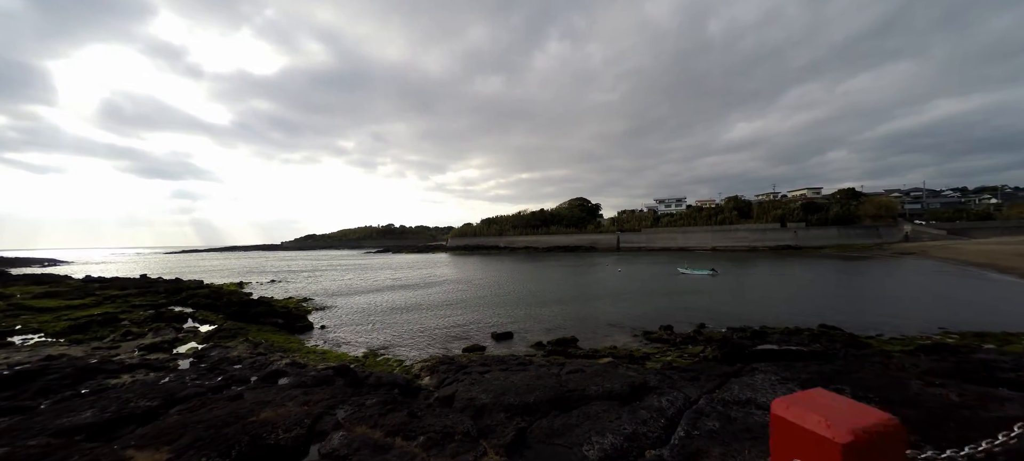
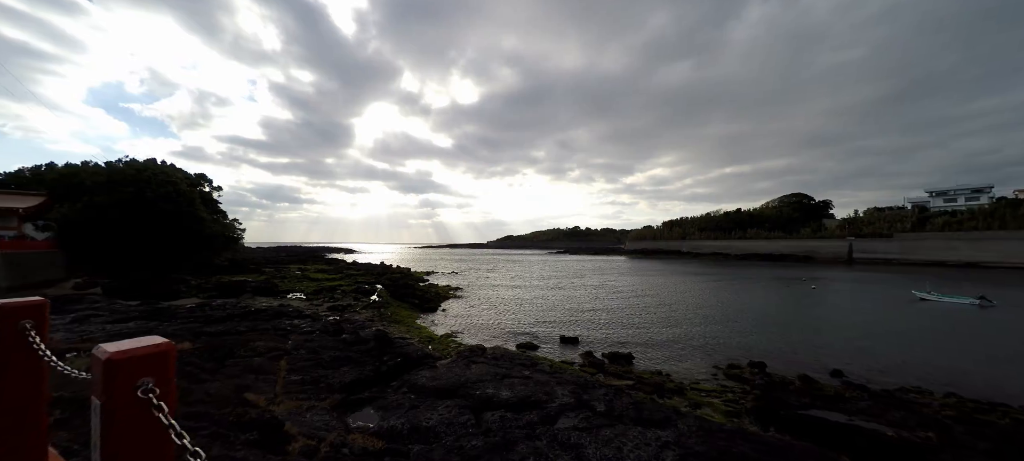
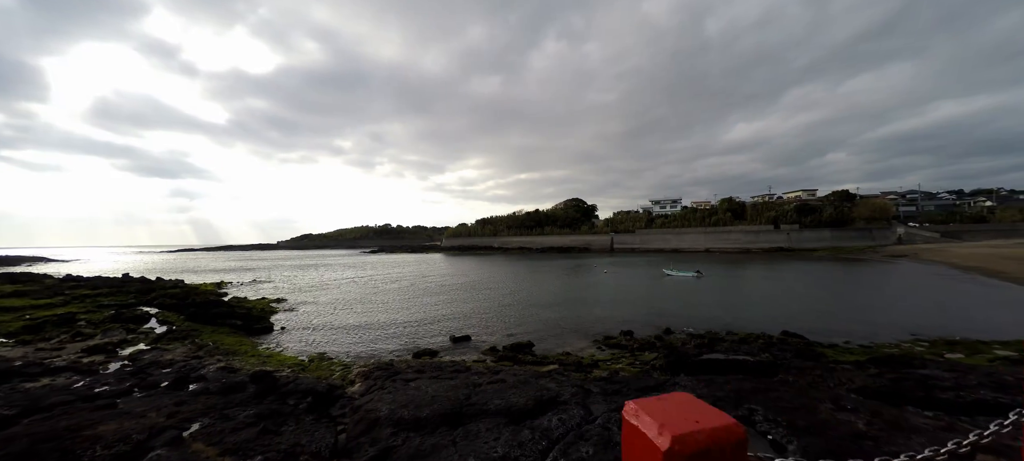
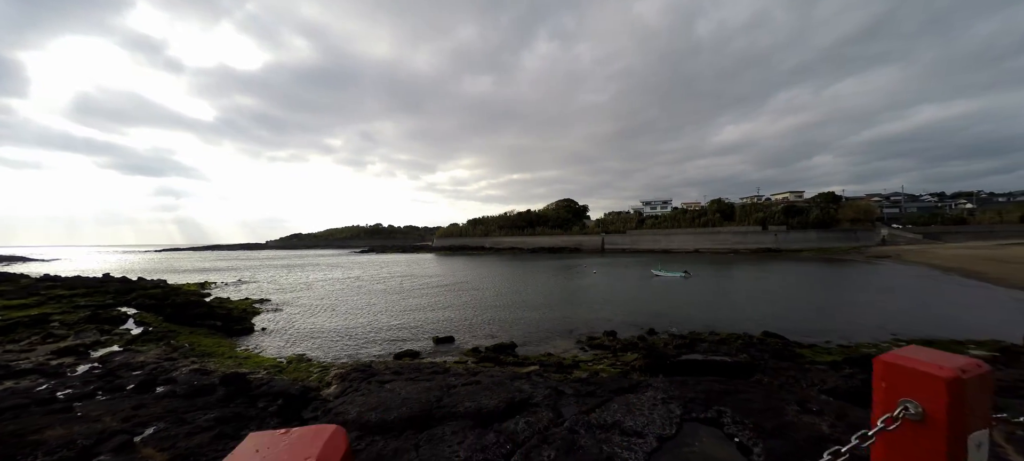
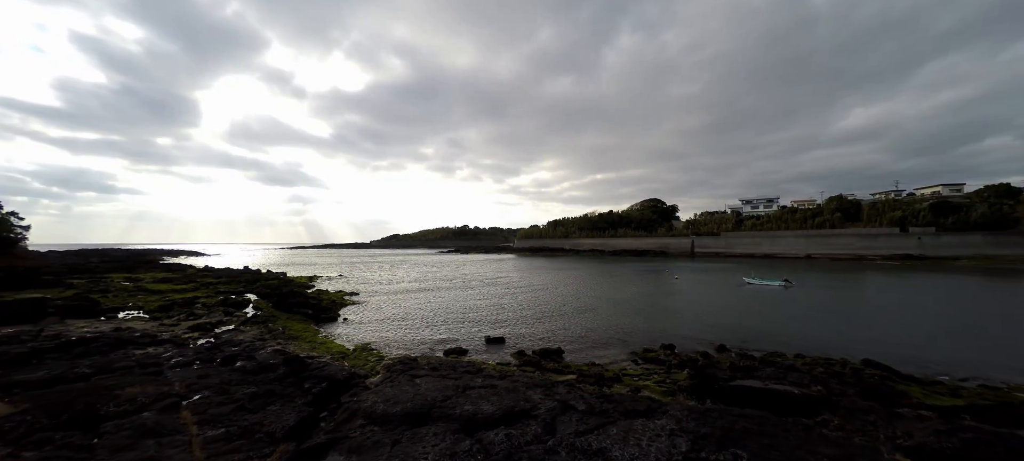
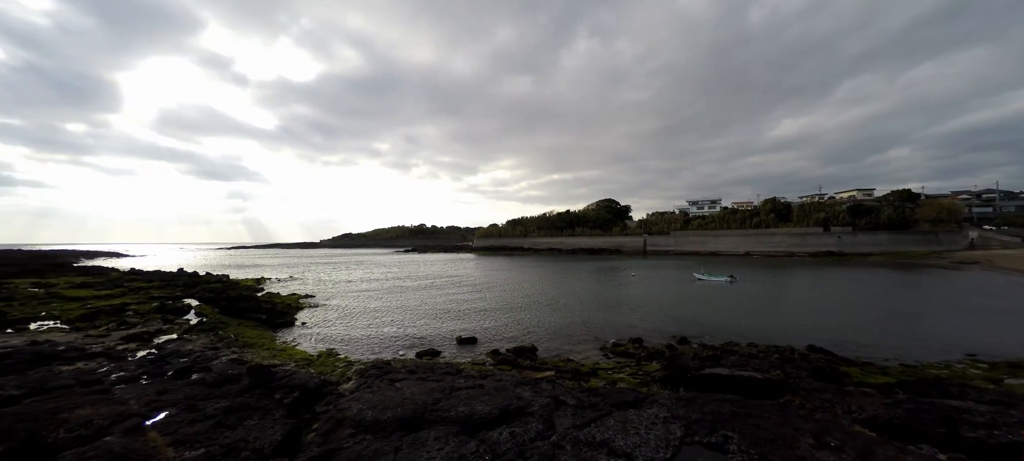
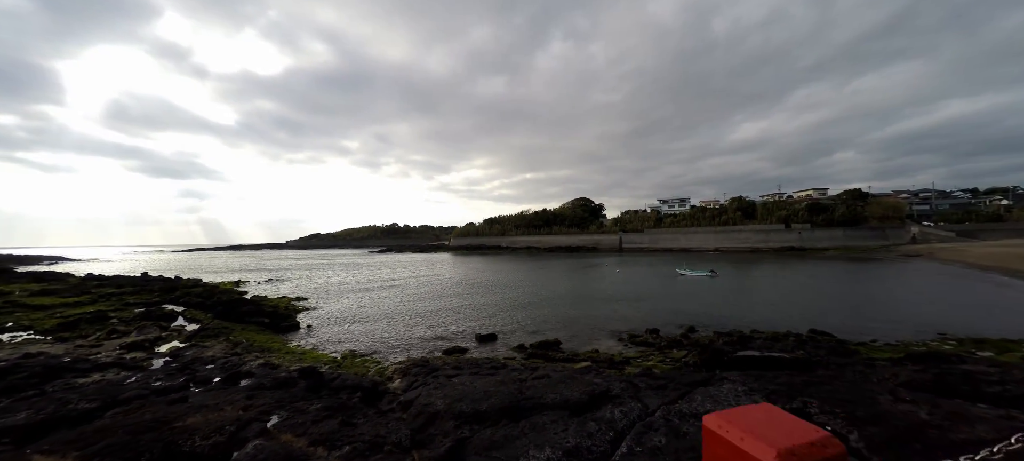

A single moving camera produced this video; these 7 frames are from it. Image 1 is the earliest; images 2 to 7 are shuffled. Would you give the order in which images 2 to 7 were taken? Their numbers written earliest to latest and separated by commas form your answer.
7, 3, 4, 6, 5, 2
